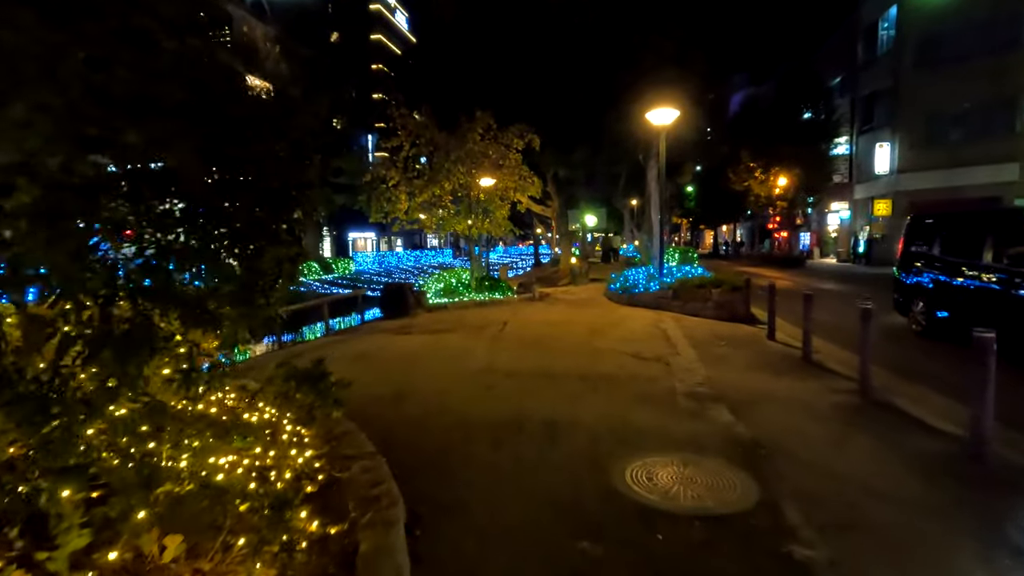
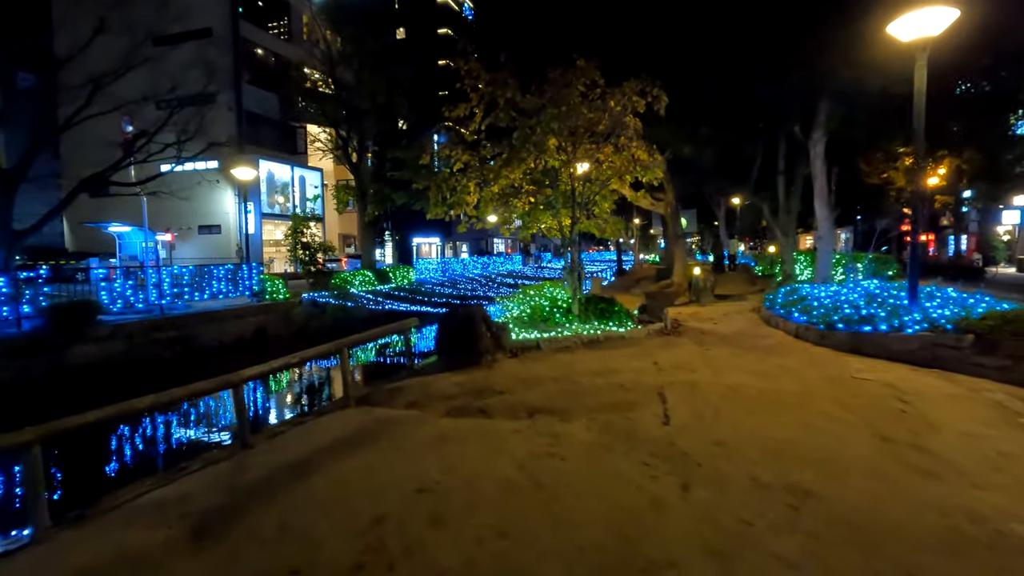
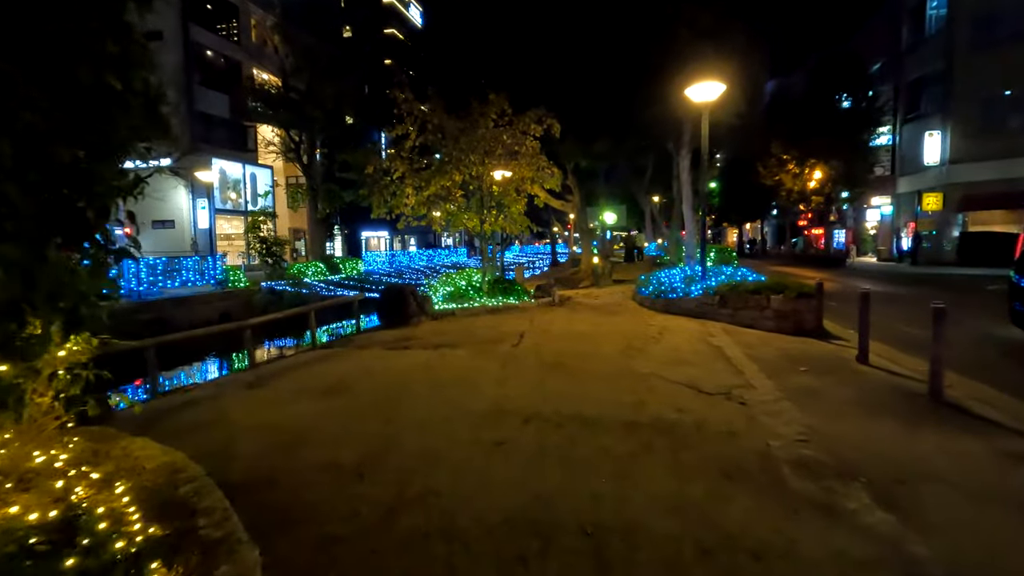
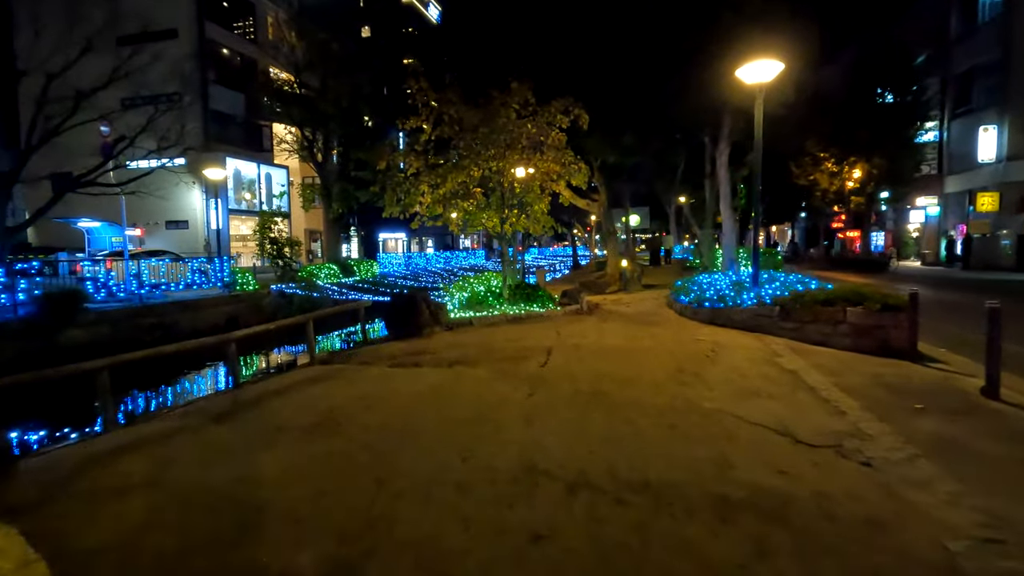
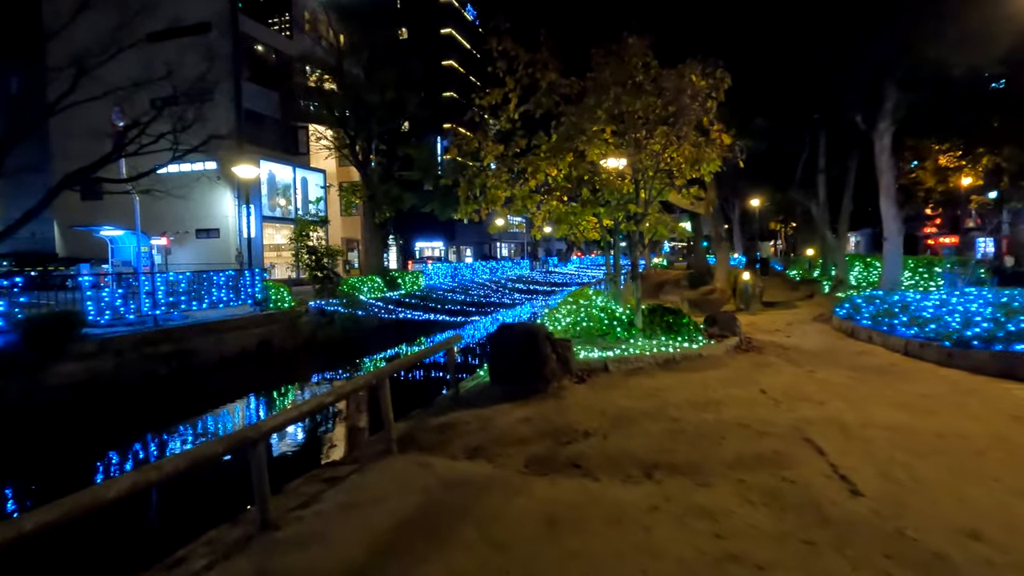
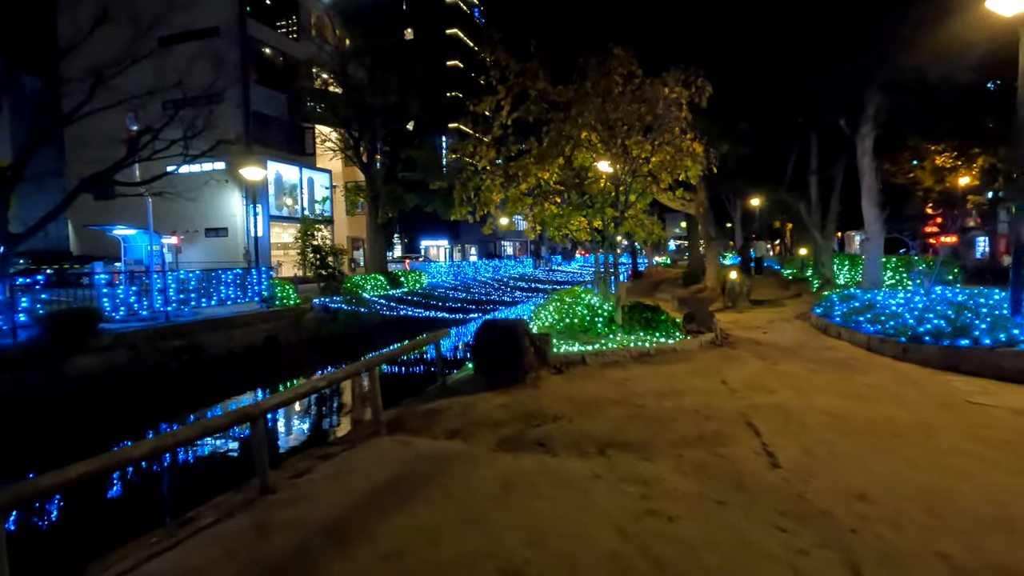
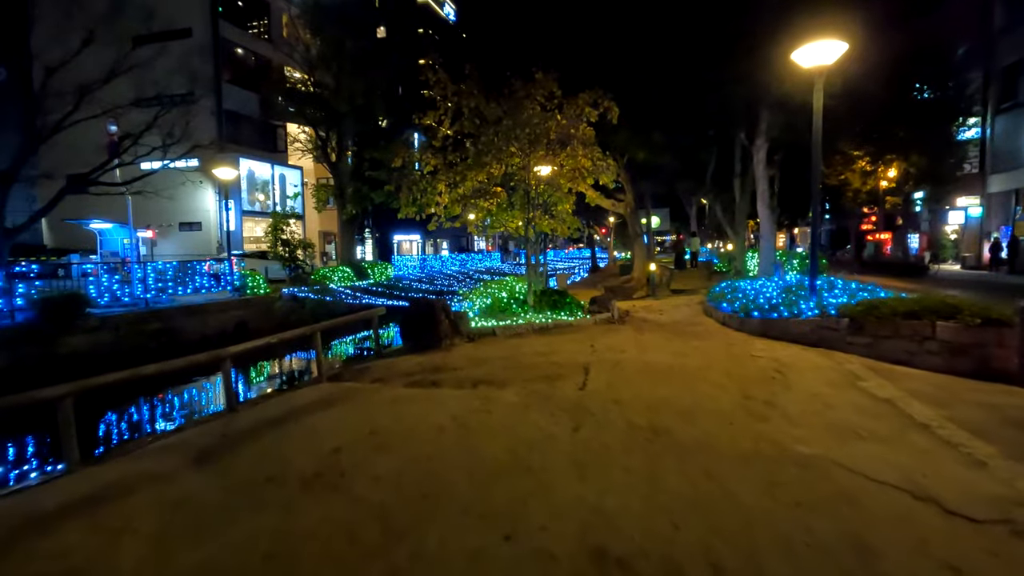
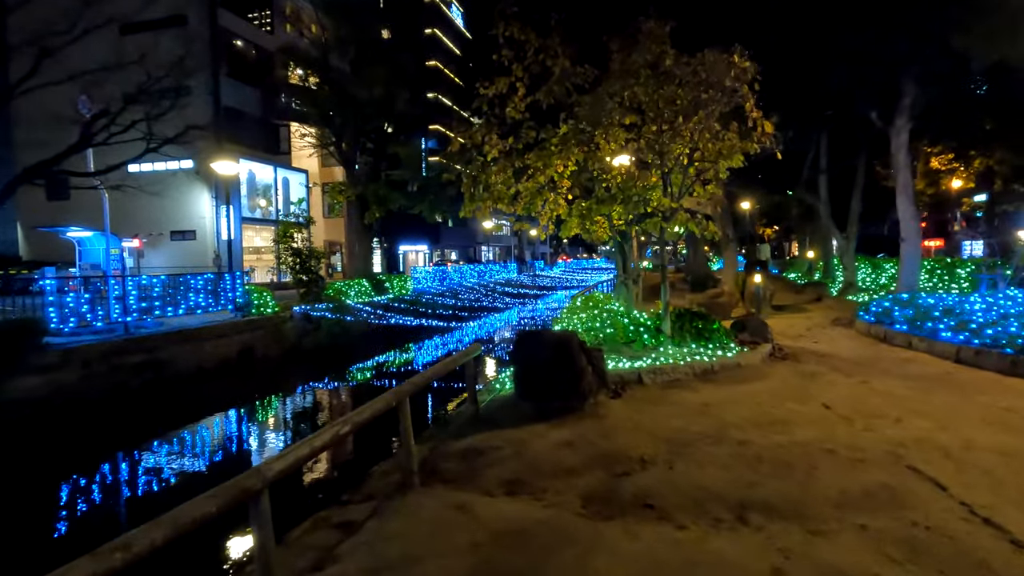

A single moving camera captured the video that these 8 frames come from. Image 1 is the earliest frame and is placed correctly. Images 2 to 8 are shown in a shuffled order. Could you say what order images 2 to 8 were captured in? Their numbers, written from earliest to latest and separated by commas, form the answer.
3, 4, 7, 2, 6, 5, 8
